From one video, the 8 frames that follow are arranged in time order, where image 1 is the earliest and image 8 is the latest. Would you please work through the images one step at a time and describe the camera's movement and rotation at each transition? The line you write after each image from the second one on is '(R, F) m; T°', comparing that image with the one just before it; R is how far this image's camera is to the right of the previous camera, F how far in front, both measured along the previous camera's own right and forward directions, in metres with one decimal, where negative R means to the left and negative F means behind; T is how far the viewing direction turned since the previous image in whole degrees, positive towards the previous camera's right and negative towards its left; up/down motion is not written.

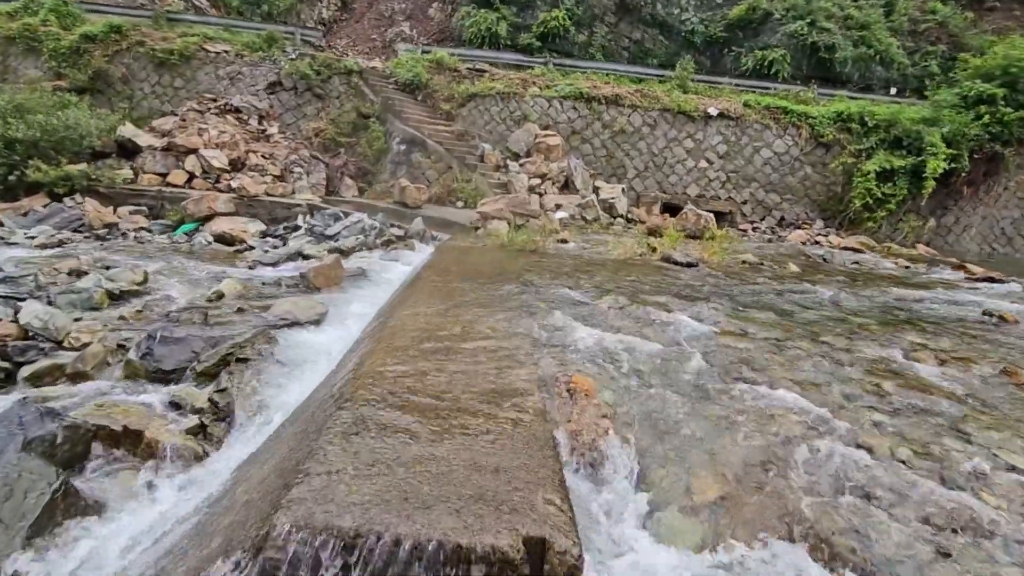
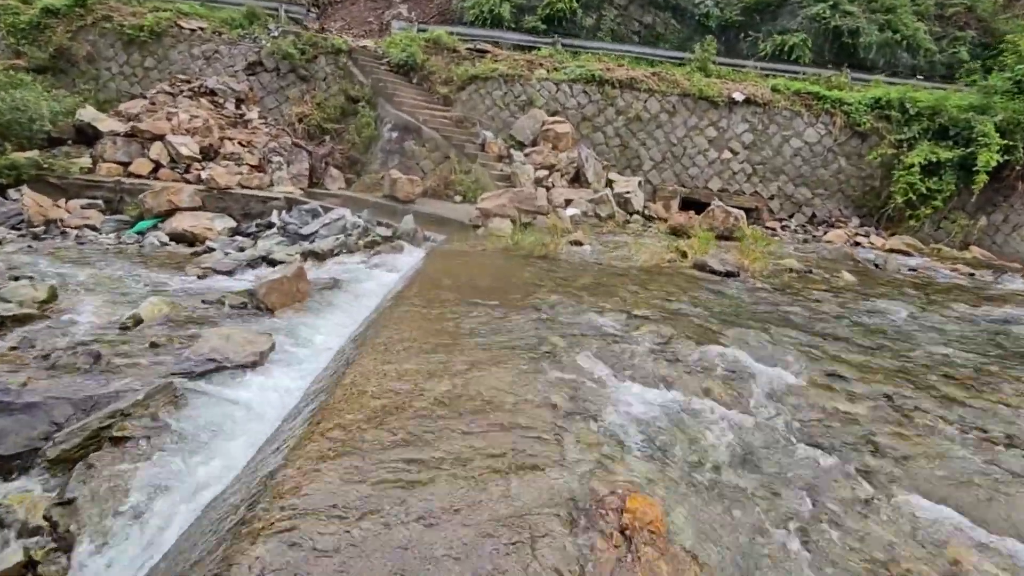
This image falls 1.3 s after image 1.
(0.0, +1.1) m; 0°
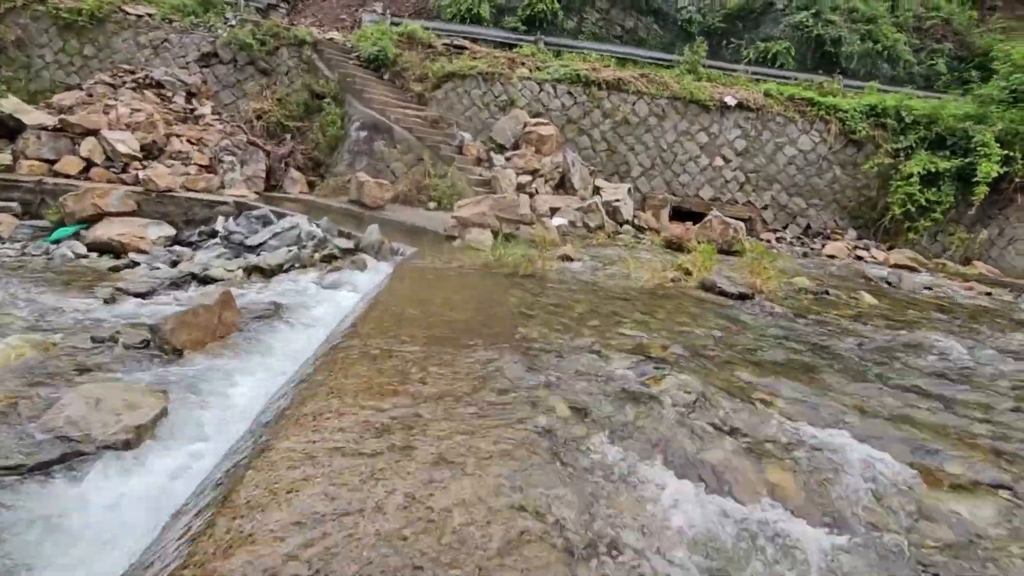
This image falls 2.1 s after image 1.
(0.0, +0.8) m; +3°
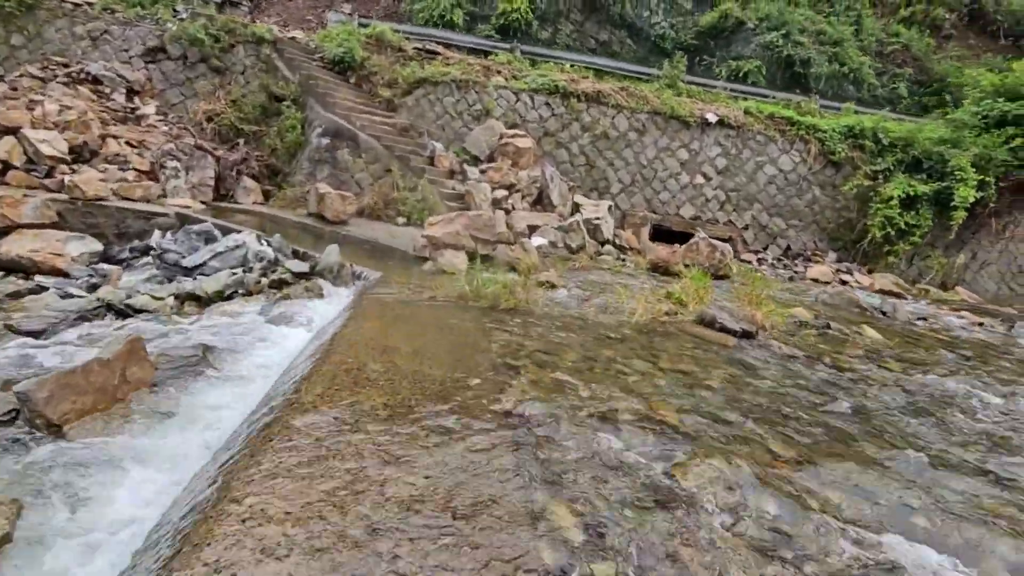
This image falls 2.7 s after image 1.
(-0.1, +0.6) m; +4°
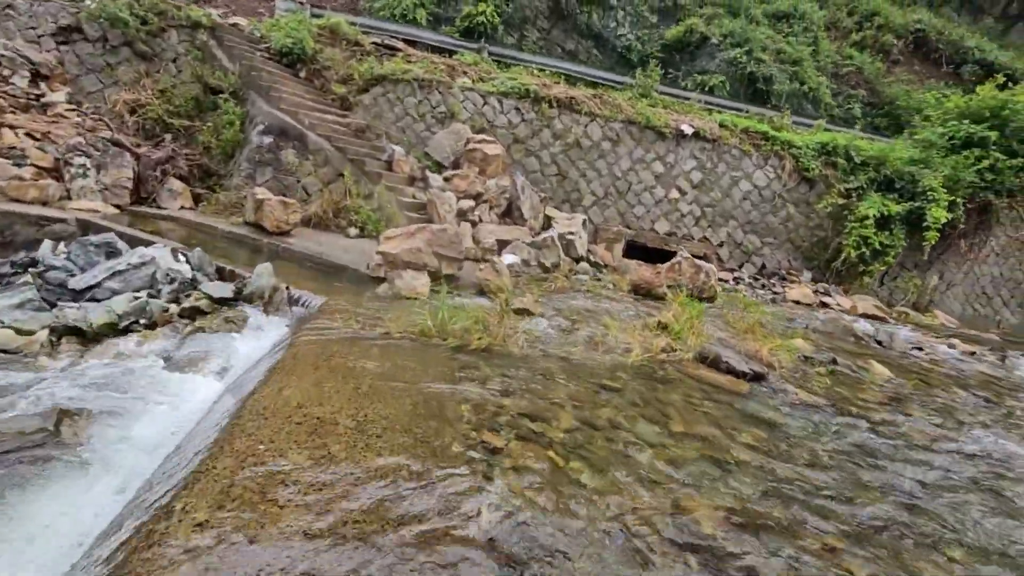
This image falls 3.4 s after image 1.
(-0.1, +0.8) m; +4°
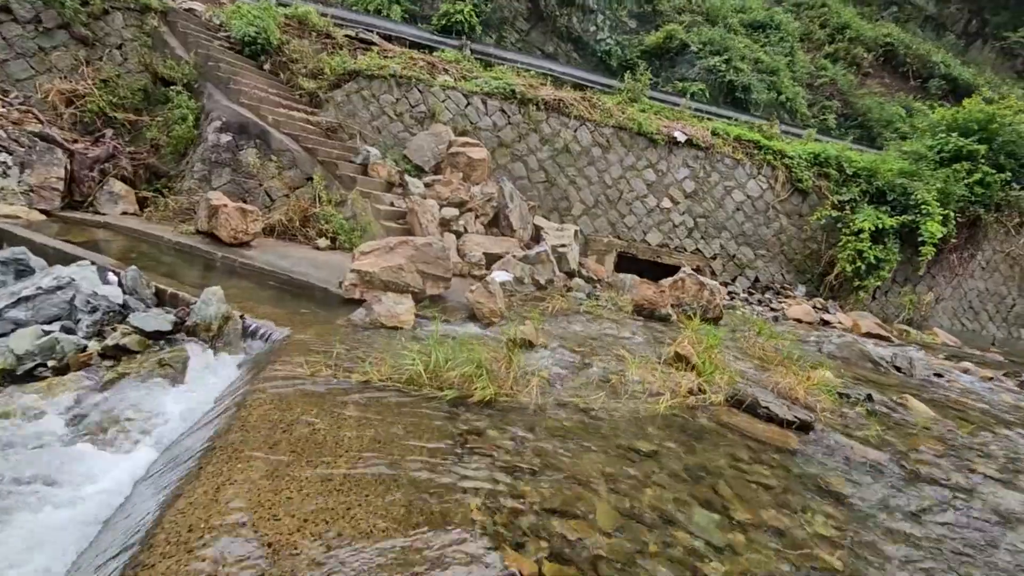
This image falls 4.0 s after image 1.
(-0.2, +0.6) m; +3°
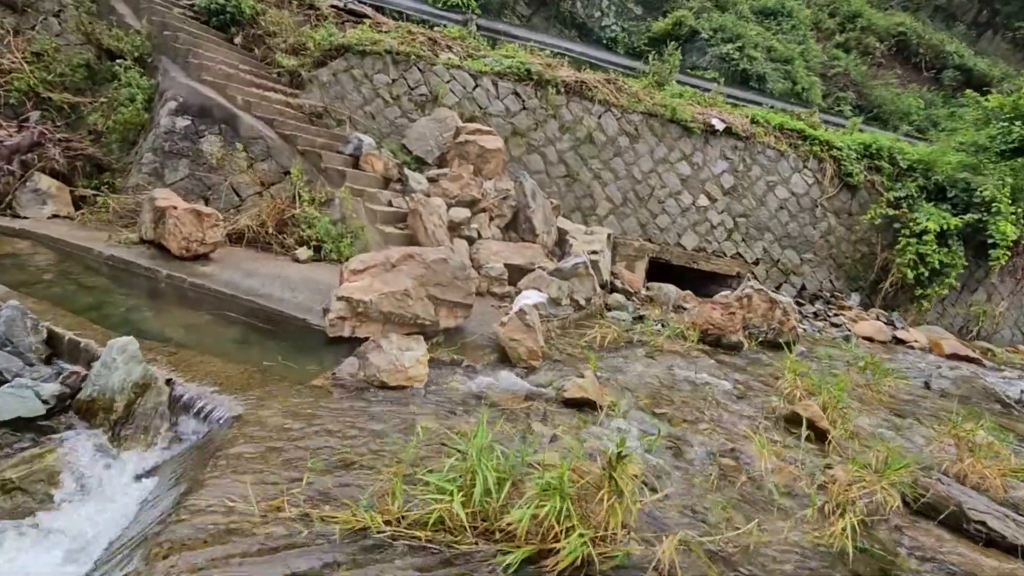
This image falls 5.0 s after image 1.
(-0.3, +1.2) m; +1°
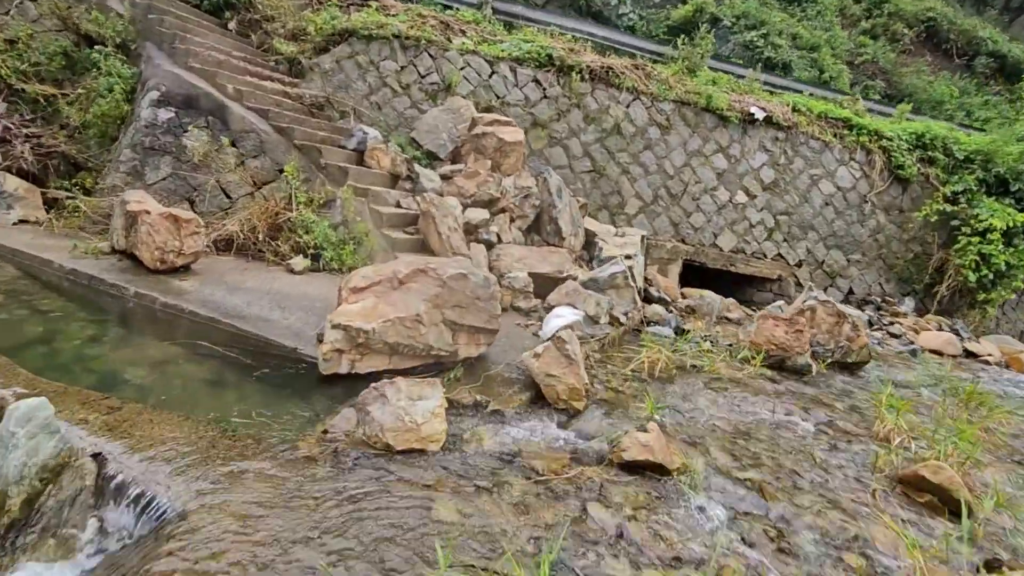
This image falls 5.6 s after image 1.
(-0.1, +0.6) m; -1°
